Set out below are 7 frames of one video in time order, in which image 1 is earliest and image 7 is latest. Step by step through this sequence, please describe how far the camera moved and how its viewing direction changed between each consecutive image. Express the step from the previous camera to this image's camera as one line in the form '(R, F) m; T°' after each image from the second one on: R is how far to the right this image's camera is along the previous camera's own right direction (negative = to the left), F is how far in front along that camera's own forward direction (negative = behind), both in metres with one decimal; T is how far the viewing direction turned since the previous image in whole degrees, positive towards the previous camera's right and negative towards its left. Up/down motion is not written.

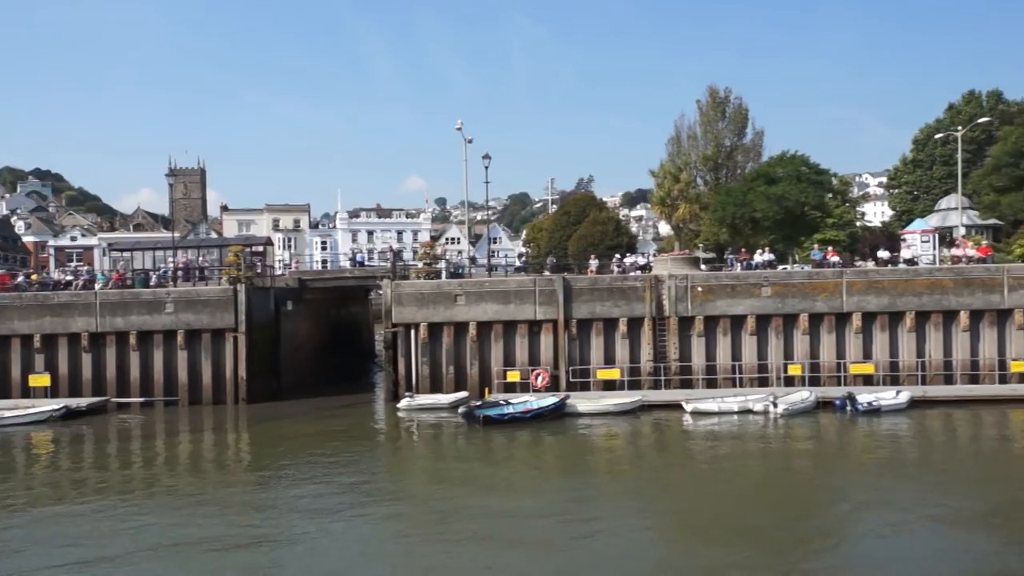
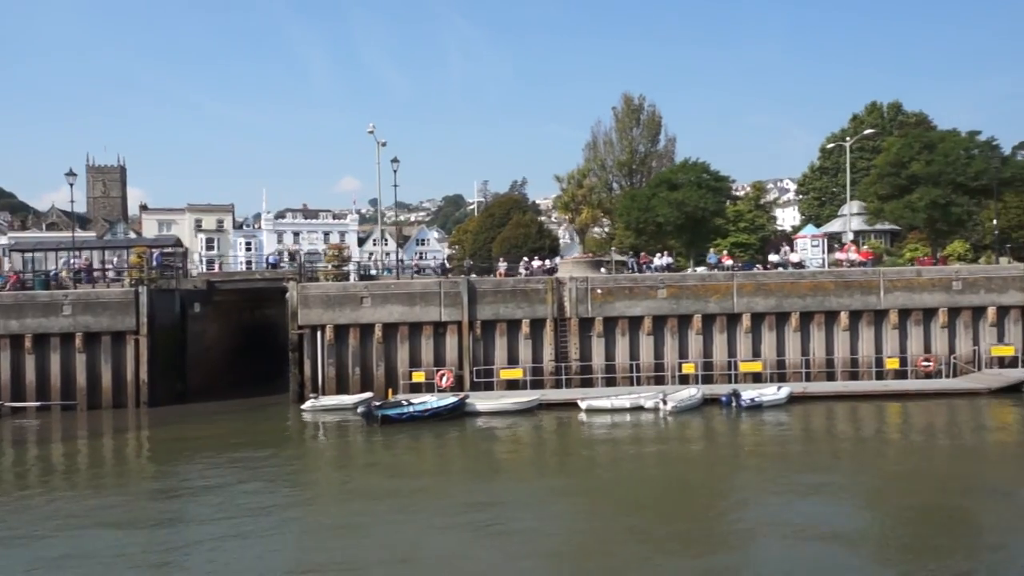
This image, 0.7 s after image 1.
(+1.8, -0.8) m; +4°
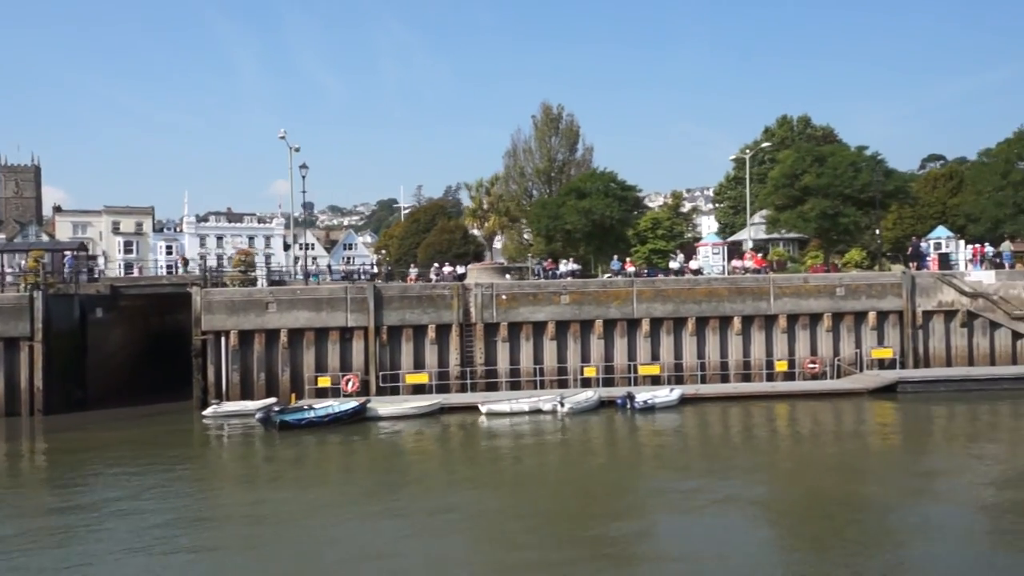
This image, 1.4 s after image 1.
(+1.8, -0.7) m; +4°
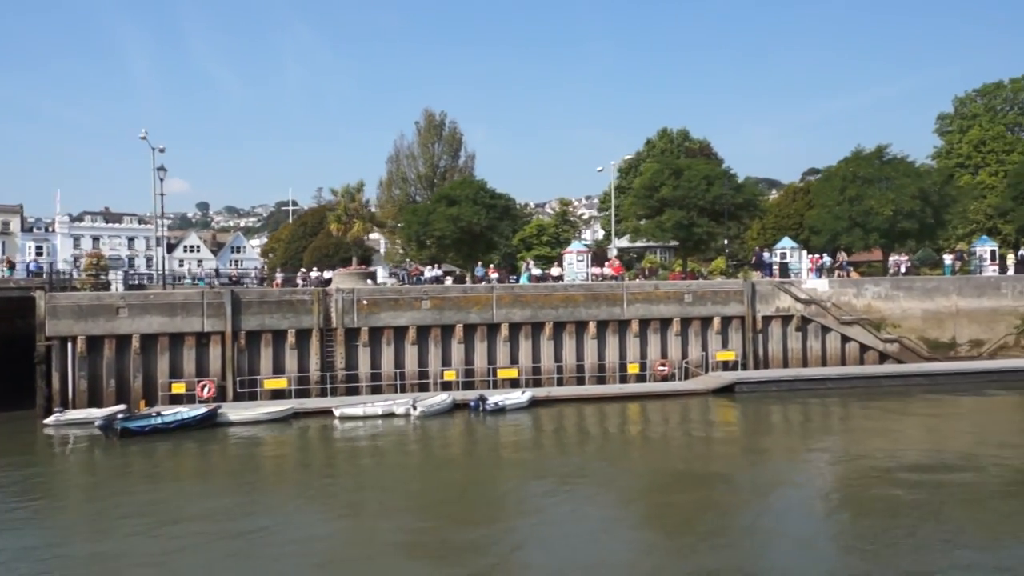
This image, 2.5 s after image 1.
(+2.6, -1.0) m; +6°
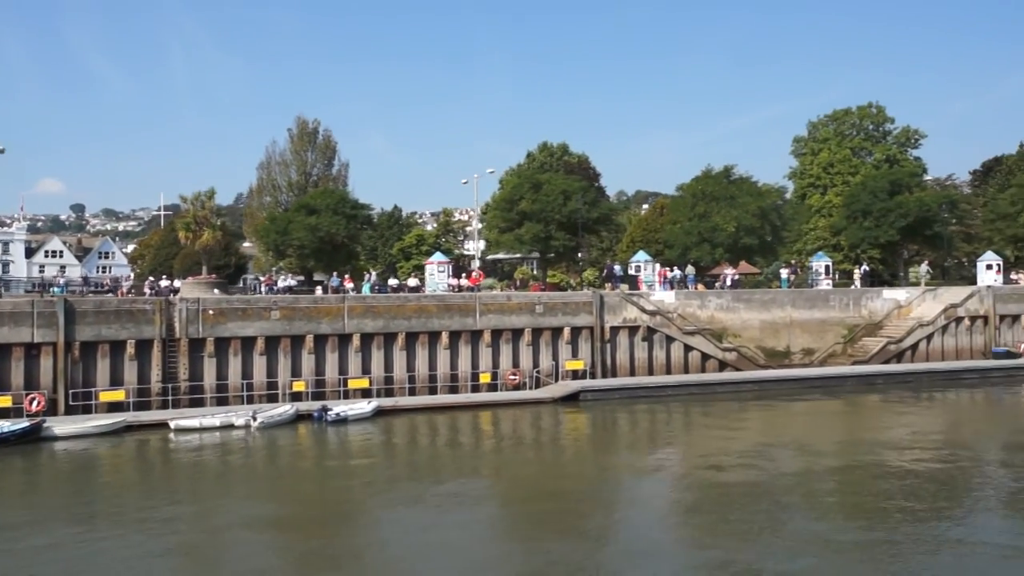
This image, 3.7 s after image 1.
(+2.8, -0.8) m; +7°
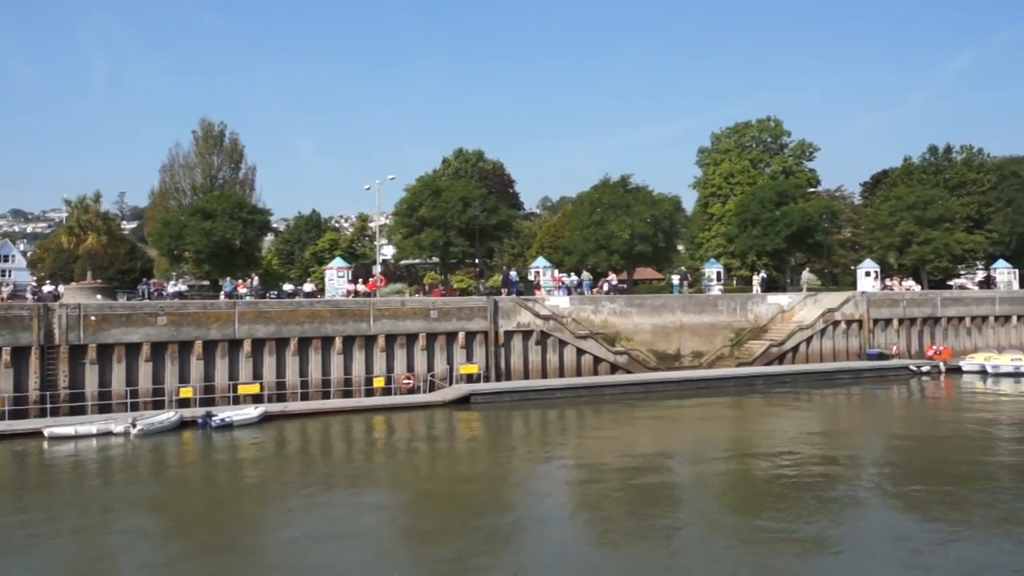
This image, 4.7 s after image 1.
(+2.3, -0.9) m; +5°
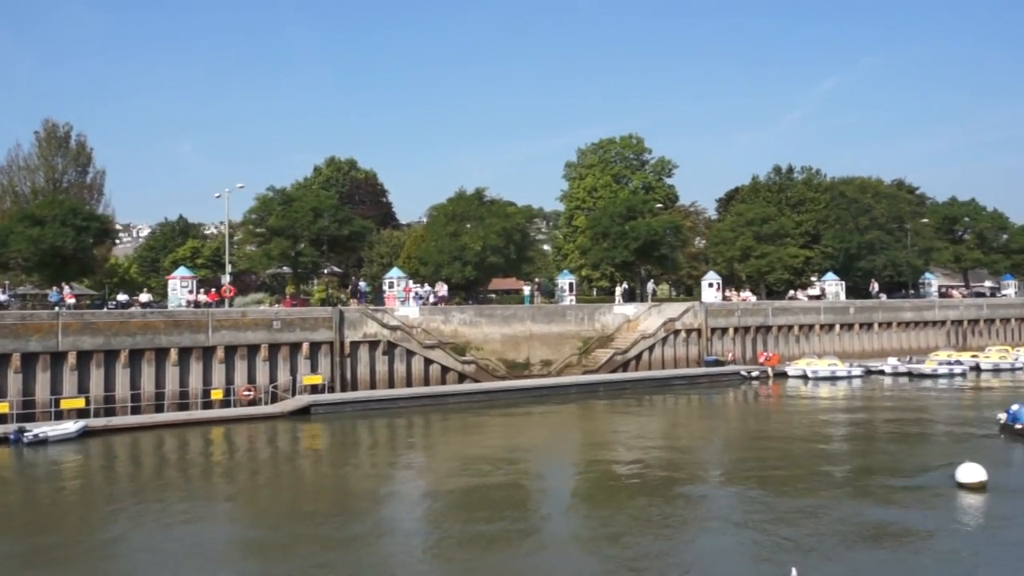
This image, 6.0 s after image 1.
(+3.1, -1.1) m; +7°
